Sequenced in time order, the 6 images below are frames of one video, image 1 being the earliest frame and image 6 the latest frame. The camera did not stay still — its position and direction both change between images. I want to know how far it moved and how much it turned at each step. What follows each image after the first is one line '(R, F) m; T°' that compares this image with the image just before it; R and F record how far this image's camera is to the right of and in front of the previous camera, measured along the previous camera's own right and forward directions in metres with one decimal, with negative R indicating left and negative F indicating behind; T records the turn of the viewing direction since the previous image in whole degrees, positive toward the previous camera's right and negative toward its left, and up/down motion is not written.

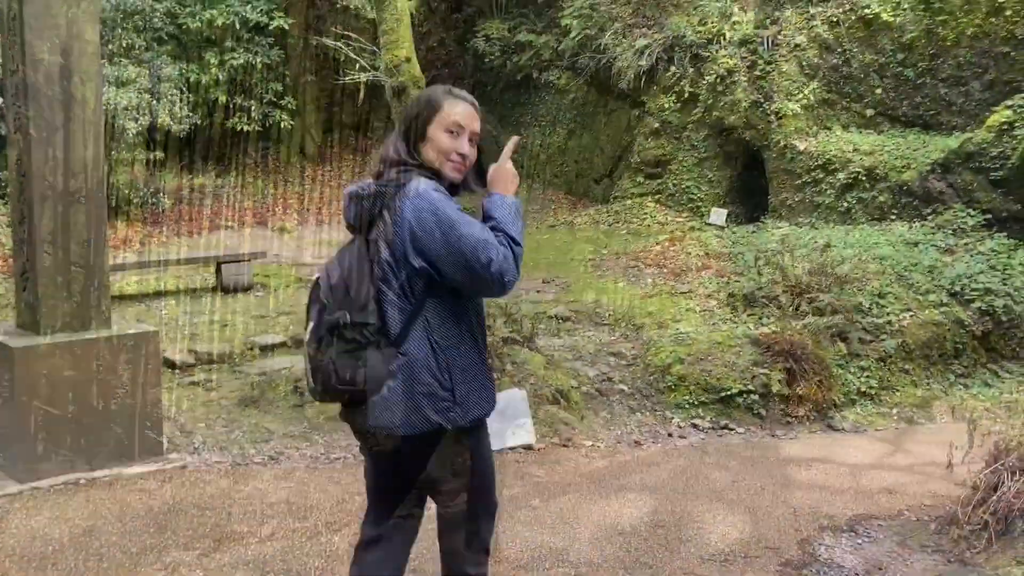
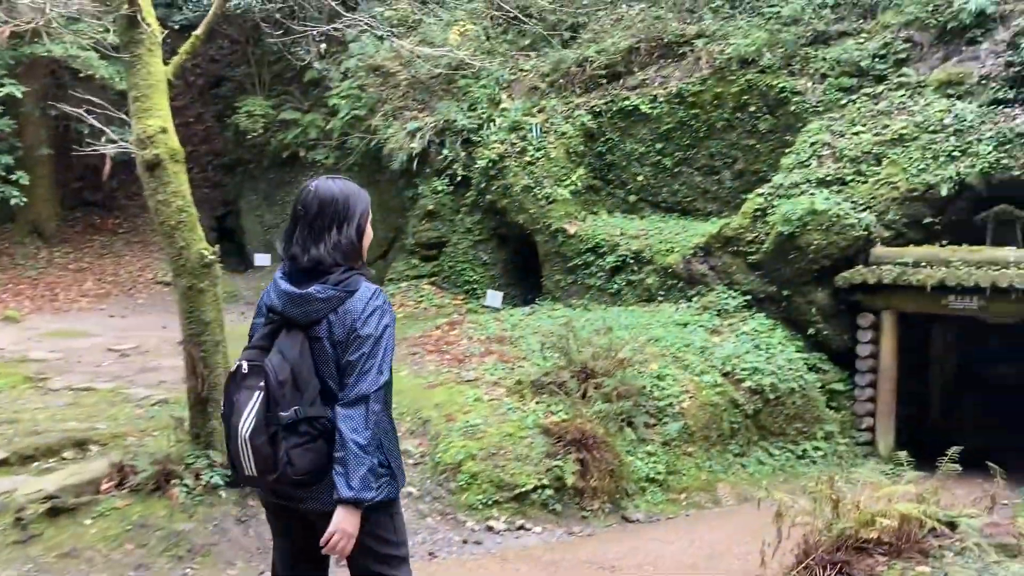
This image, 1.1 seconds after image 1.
(-0.1, +0.5) m; +14°
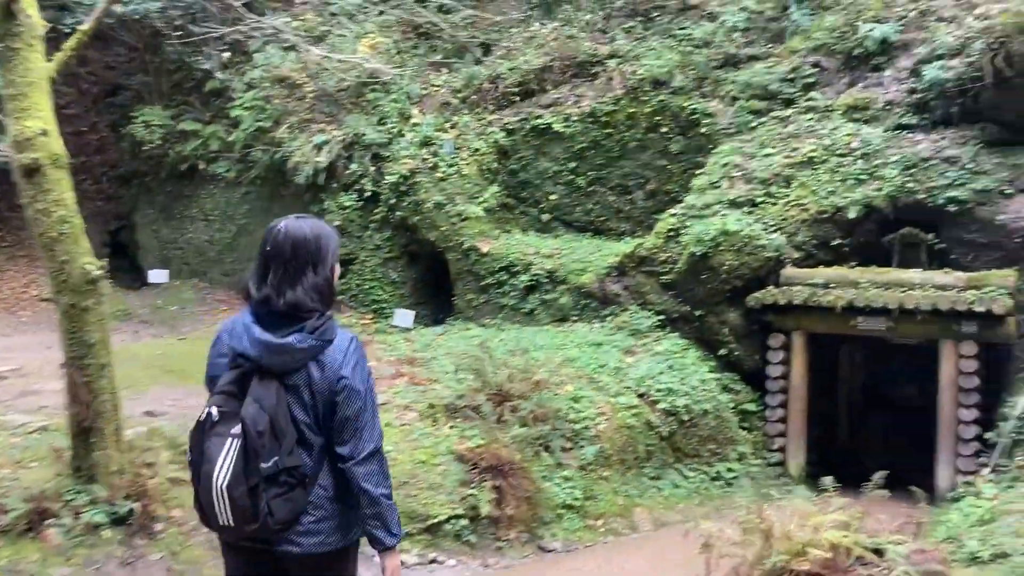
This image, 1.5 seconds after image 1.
(0.0, +0.3) m; +6°
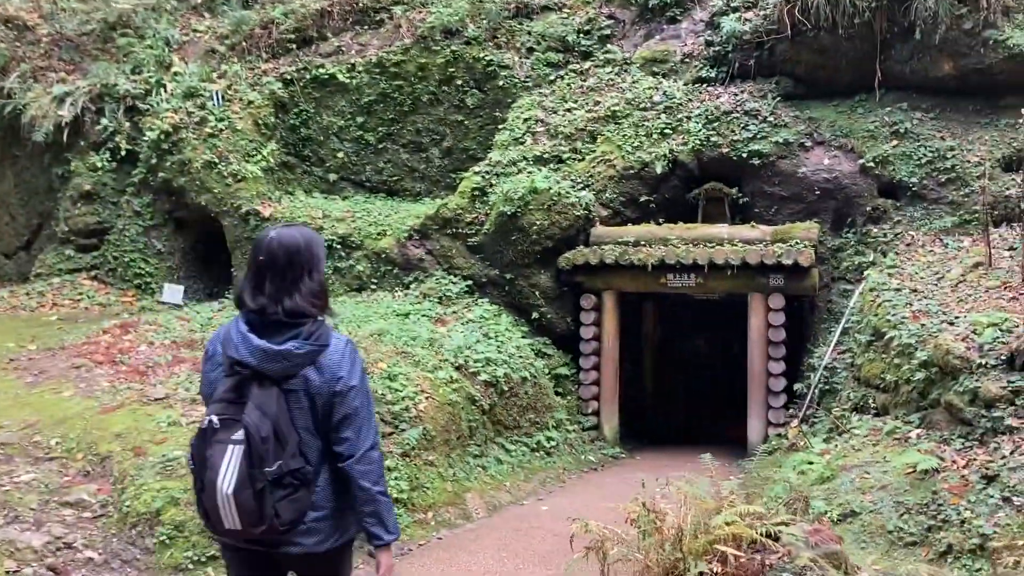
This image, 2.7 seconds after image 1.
(-0.3, +0.9) m; +14°
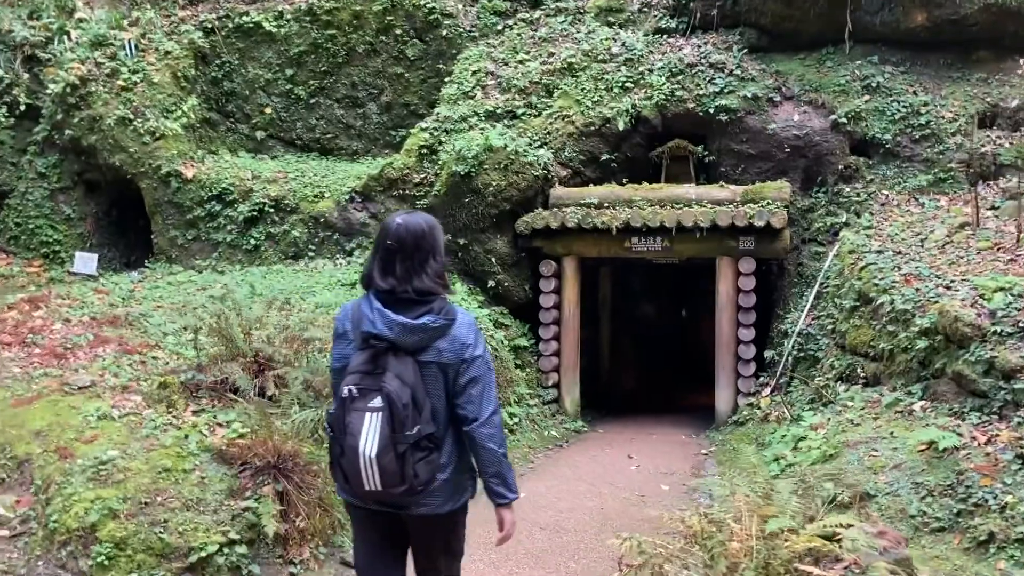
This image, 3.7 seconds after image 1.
(-0.4, +0.7) m; +5°
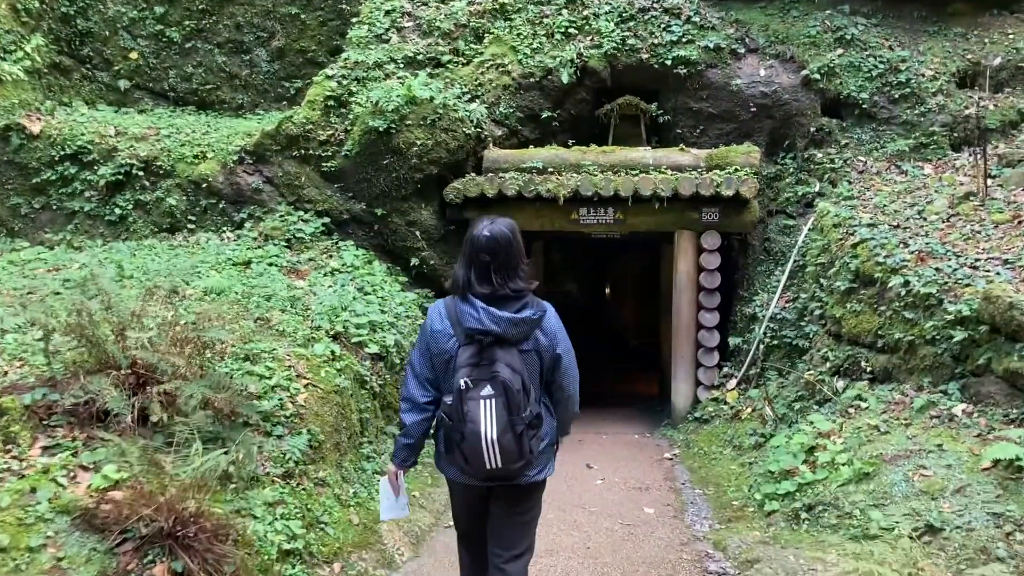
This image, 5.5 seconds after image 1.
(-0.5, +1.5) m; +8°
